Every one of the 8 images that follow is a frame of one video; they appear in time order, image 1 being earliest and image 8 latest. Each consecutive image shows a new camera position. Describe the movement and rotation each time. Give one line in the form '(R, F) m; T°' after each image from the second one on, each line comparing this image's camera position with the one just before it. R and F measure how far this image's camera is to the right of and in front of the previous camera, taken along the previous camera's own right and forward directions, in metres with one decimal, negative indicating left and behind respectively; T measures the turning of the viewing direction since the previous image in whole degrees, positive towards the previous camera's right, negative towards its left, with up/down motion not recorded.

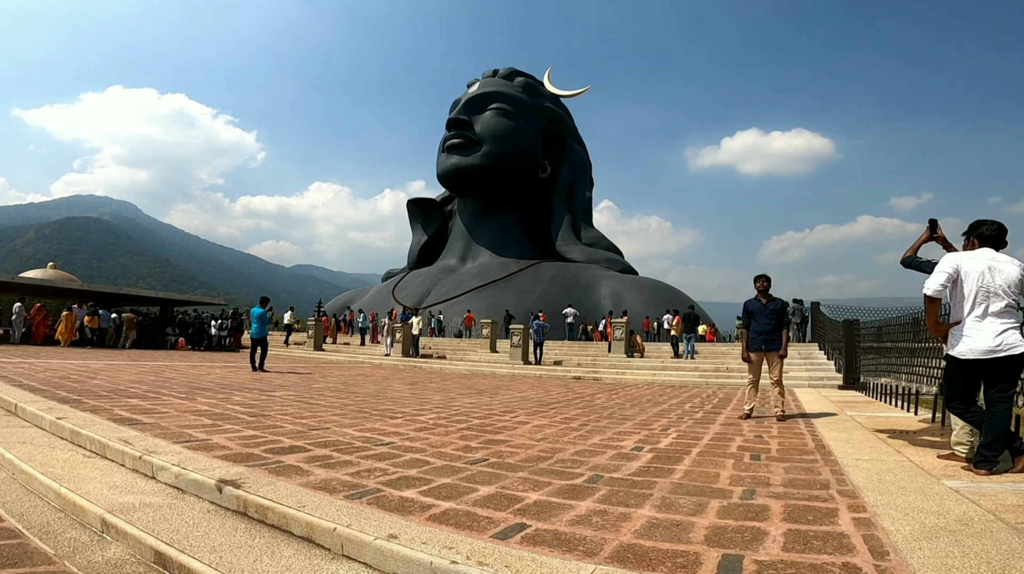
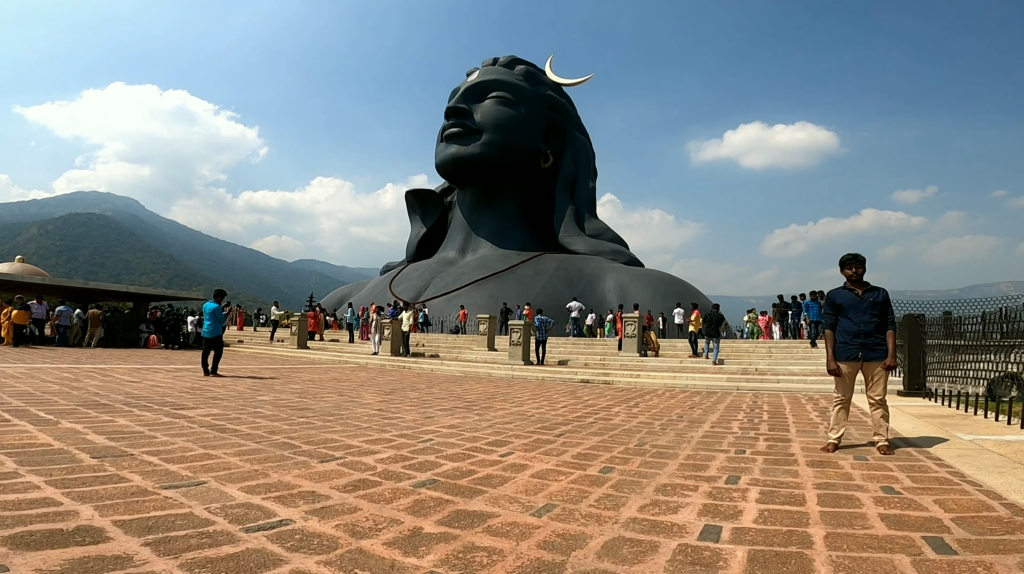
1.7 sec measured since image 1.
(+0.1, +1.7) m; 0°
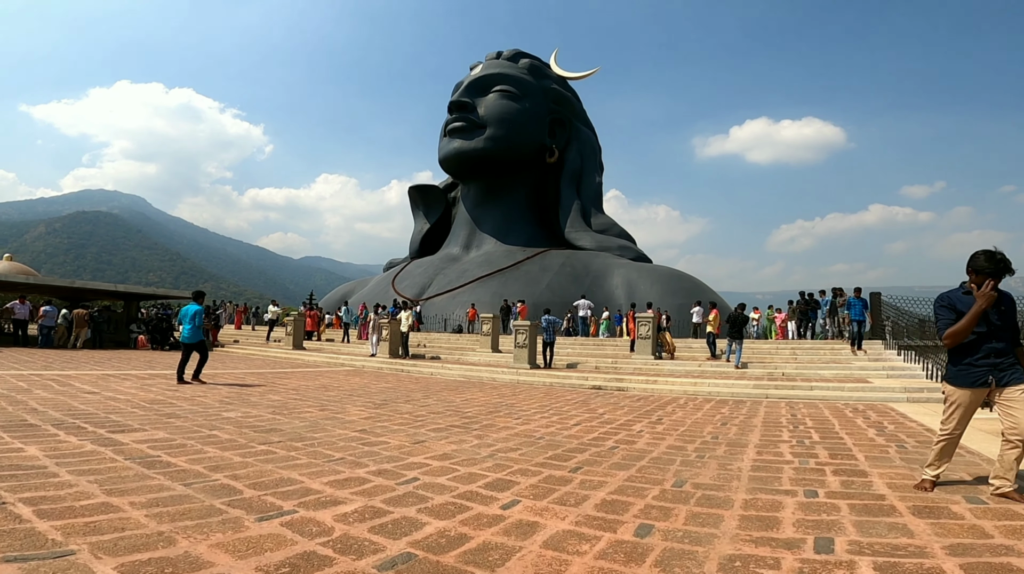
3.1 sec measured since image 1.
(0.0, +0.9) m; 0°
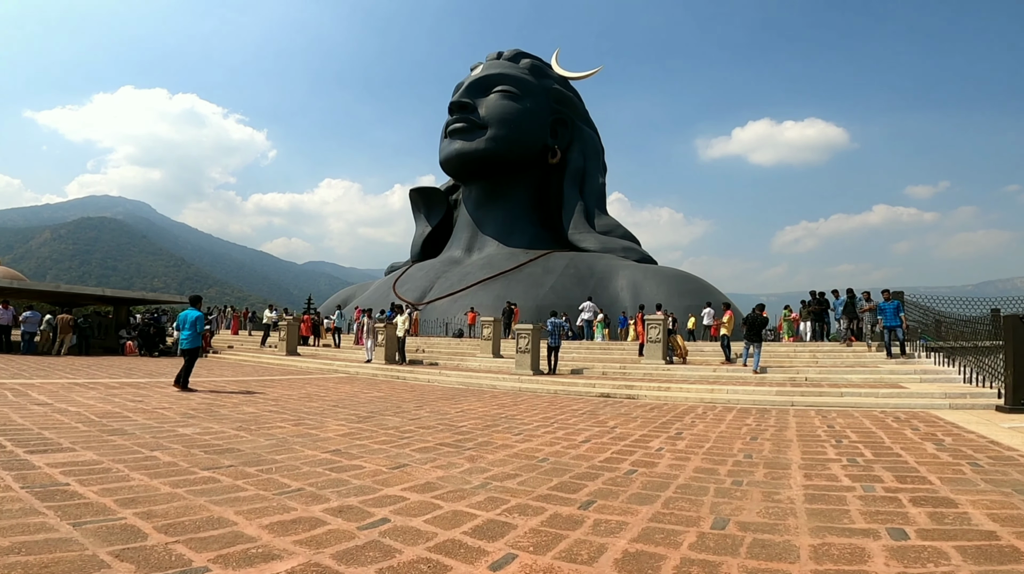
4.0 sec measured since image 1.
(0.0, +0.7) m; 0°
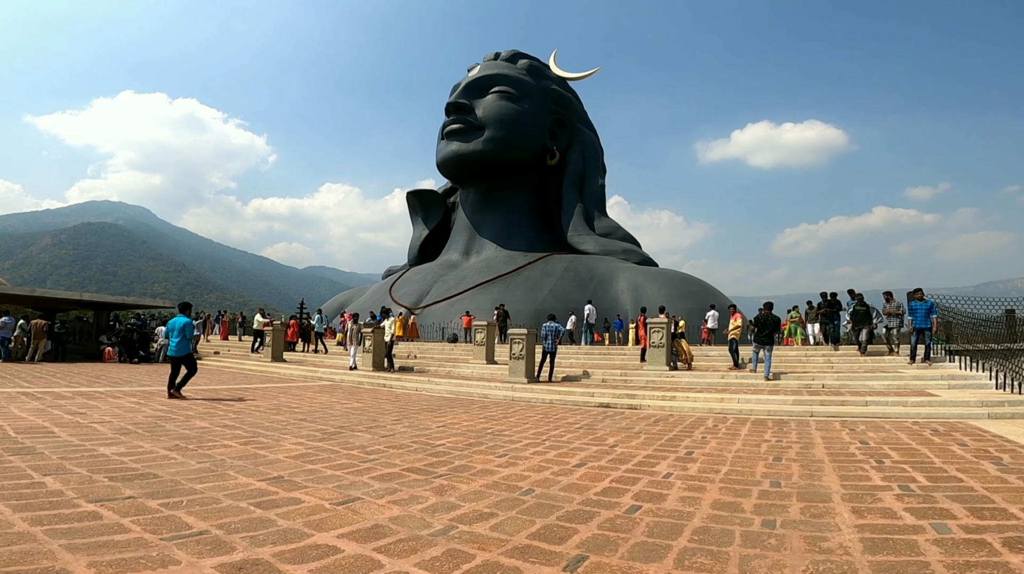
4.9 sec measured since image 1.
(+0.1, +0.7) m; 0°
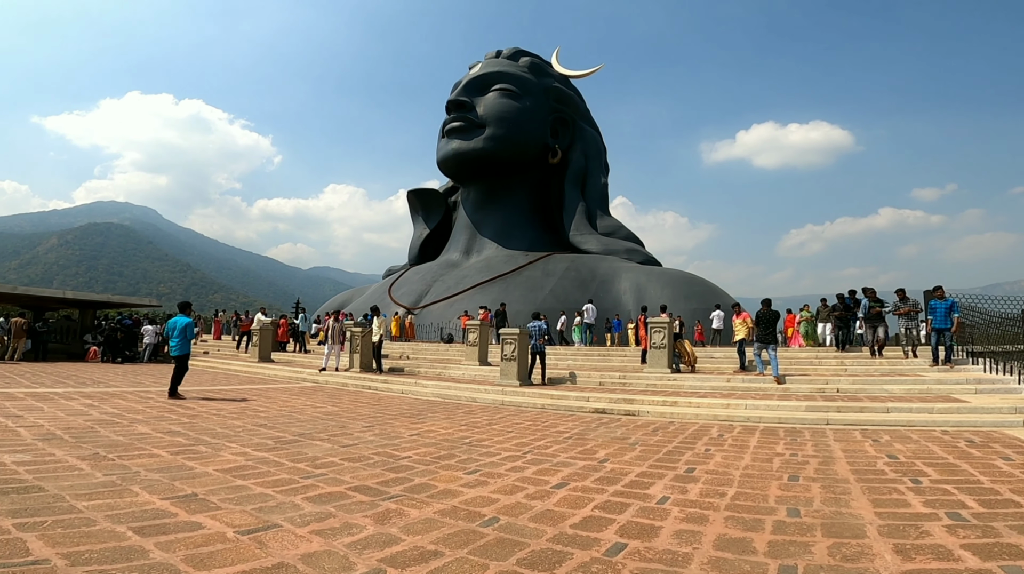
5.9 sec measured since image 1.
(+0.2, +0.6) m; 0°
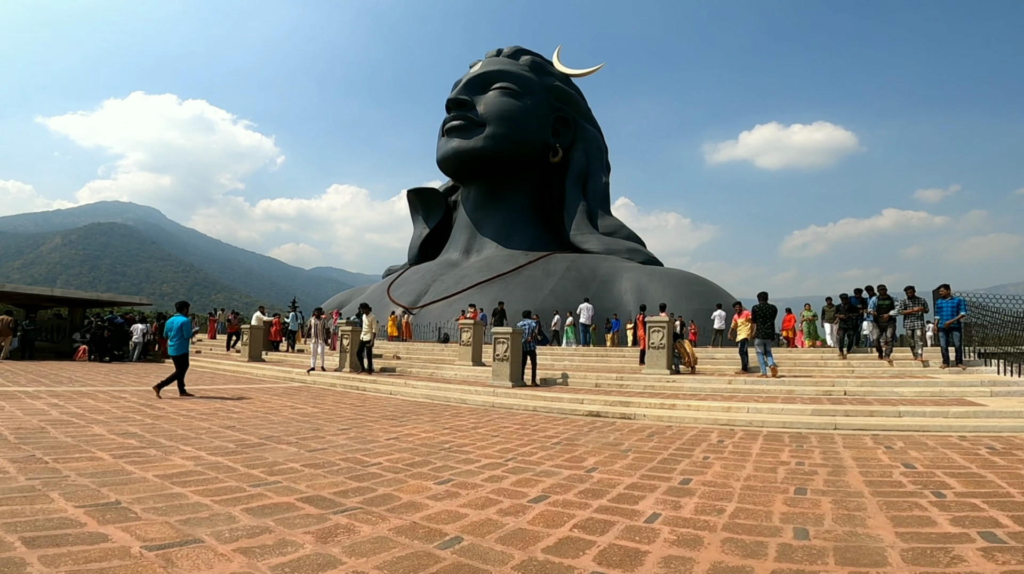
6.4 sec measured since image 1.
(+0.2, +0.4) m; 0°
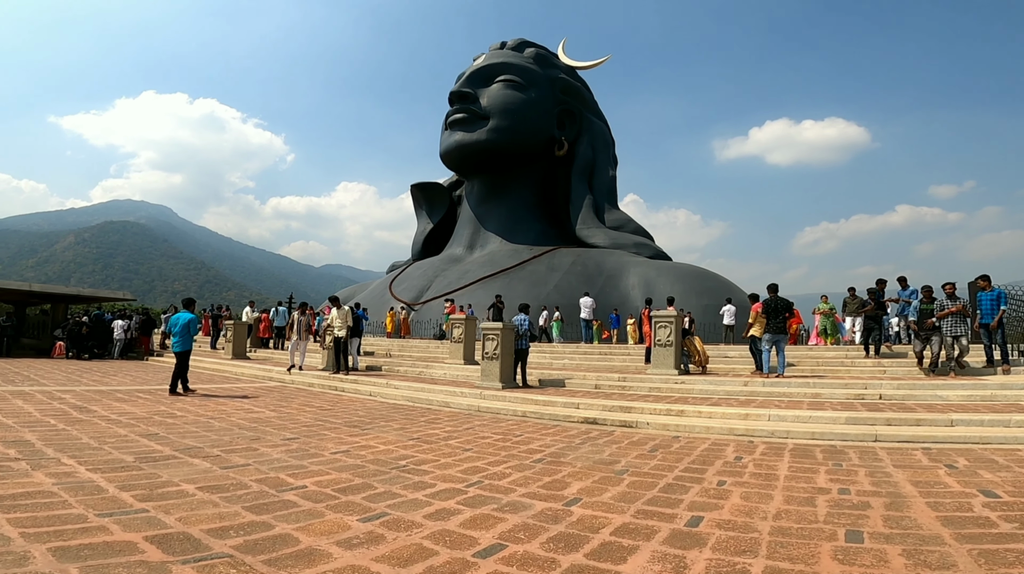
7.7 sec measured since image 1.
(+0.3, +0.9) m; -1°
